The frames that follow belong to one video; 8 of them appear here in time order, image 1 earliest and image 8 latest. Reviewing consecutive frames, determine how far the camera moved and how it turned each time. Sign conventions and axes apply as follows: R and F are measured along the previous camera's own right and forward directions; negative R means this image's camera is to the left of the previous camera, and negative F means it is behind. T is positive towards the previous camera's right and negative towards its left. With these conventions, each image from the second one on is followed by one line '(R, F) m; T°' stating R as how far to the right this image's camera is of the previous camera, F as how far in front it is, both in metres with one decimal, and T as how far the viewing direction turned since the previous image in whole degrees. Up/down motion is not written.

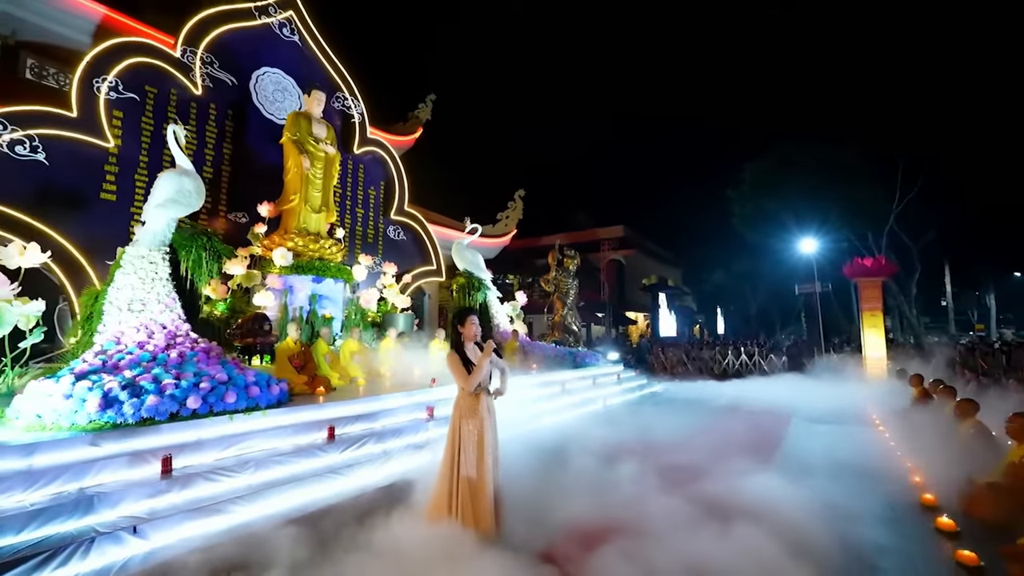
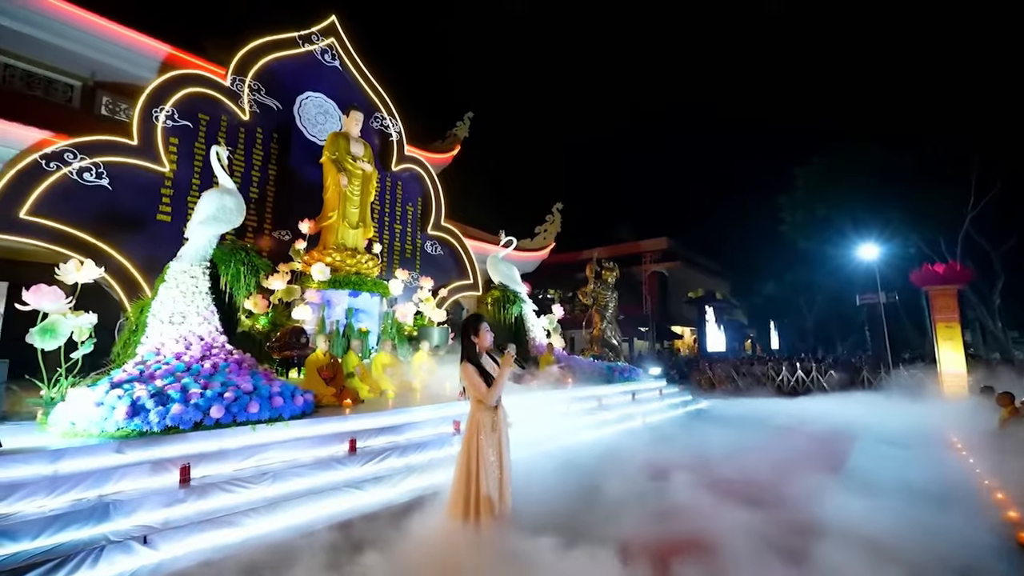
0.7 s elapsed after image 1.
(+0.4, 0.0) m; -6°
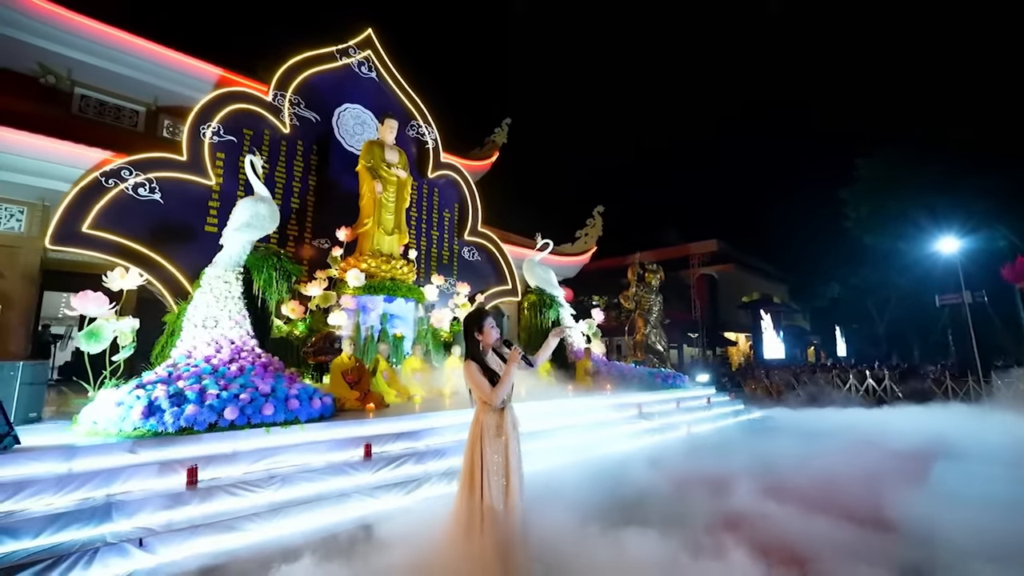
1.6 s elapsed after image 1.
(+0.5, +0.2) m; -7°
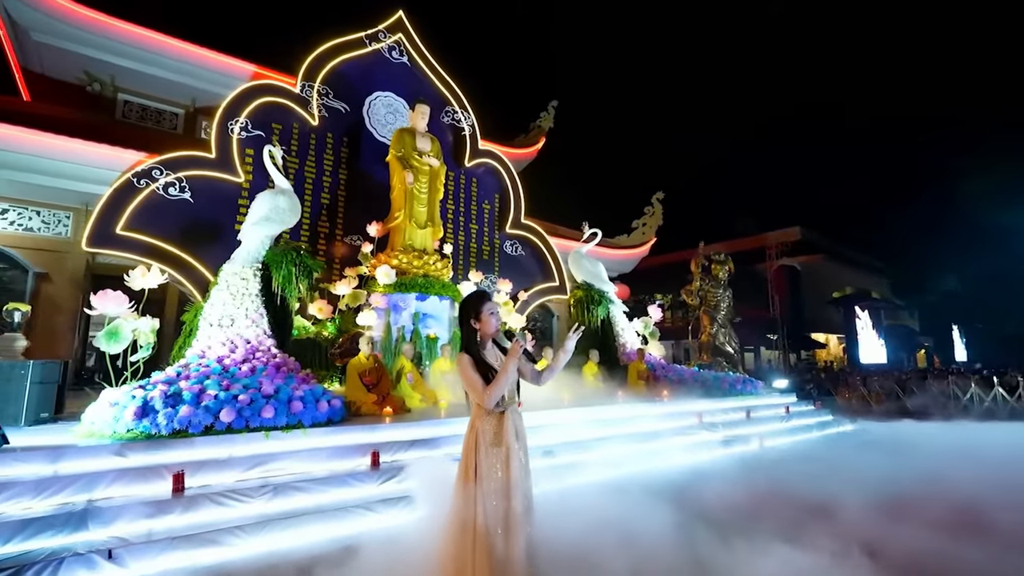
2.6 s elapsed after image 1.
(+0.5, +0.6) m; -8°
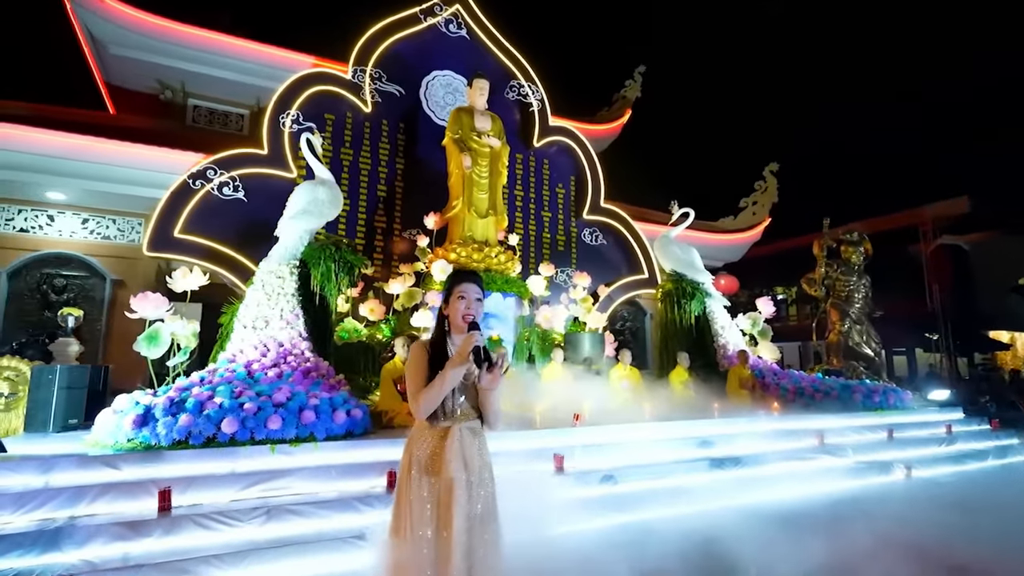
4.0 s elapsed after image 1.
(+0.6, +0.9) m; -13°
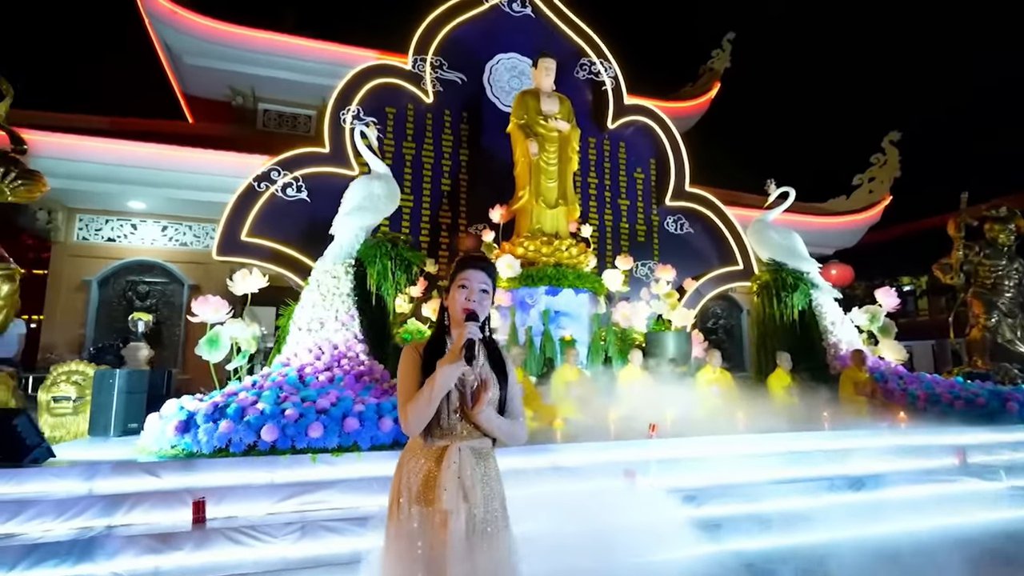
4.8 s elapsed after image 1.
(+0.2, +0.5) m; -9°
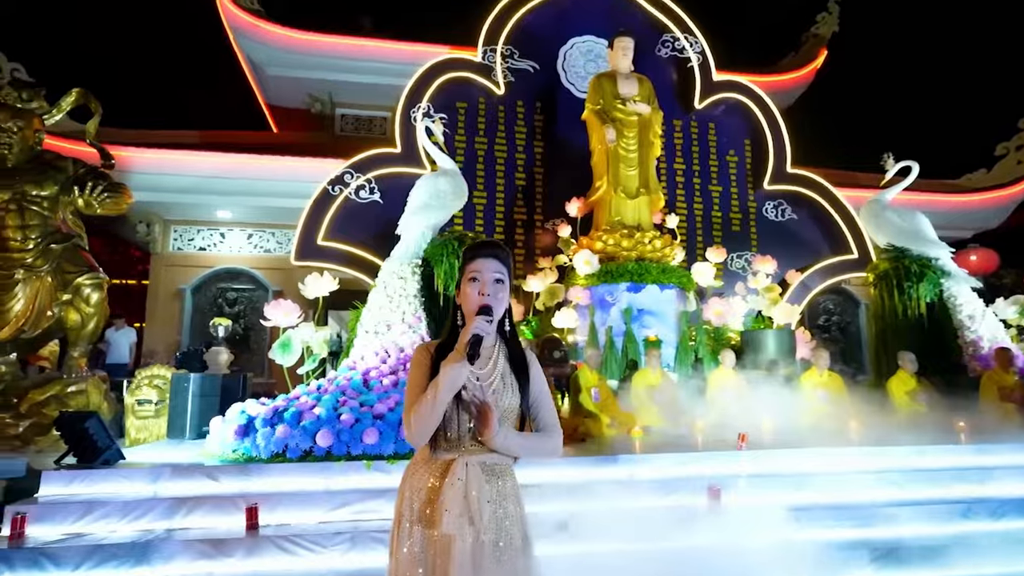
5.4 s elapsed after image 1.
(+0.2, +0.4) m; -9°
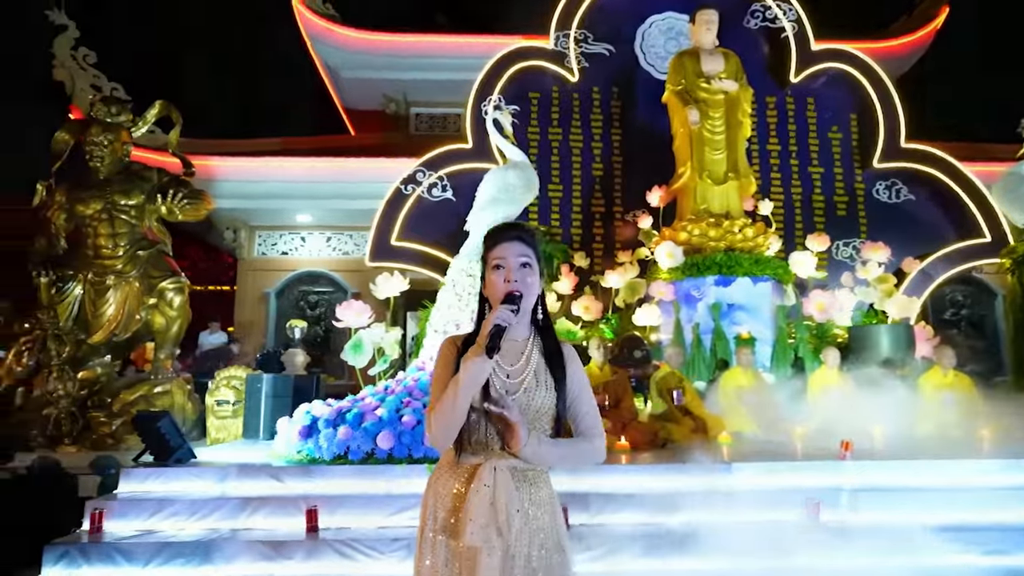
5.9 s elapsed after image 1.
(+0.1, +0.3) m; -8°
